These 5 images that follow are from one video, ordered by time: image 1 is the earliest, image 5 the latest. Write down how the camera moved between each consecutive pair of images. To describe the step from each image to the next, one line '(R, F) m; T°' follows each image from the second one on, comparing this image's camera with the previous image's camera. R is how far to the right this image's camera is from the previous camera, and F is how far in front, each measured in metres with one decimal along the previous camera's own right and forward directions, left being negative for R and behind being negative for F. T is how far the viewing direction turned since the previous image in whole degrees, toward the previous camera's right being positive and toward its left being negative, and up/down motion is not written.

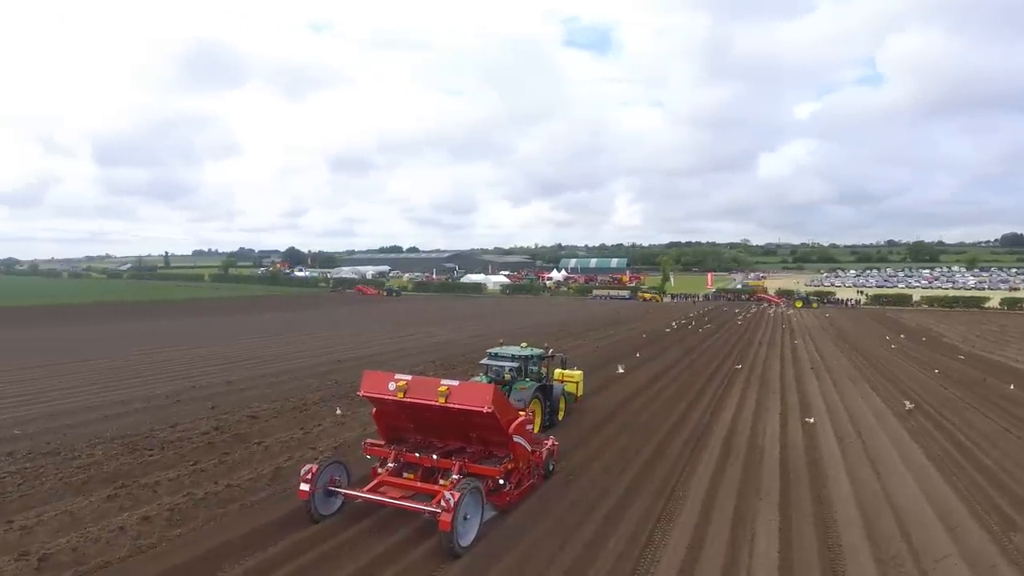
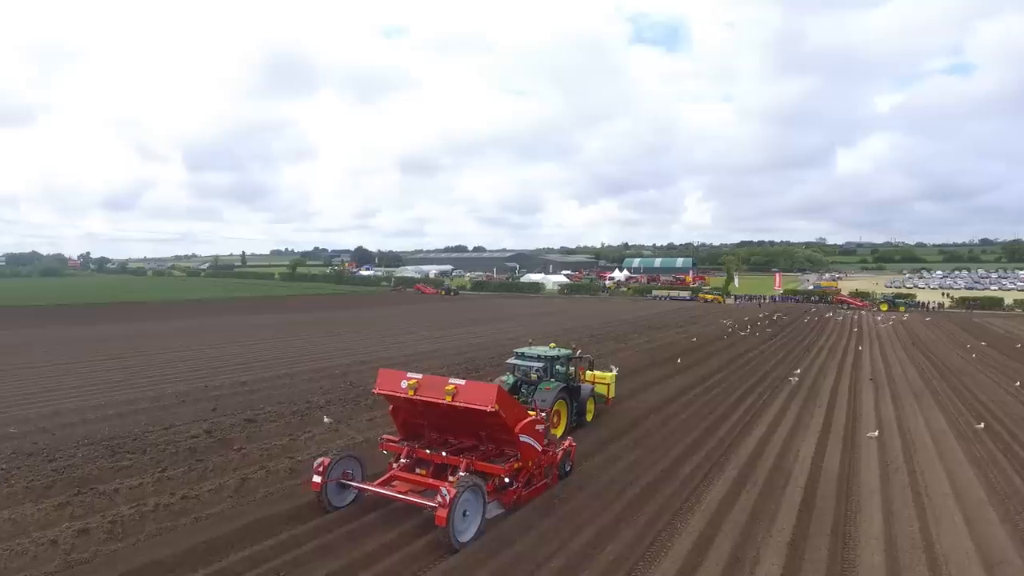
(+0.9, +0.6) m; -6°
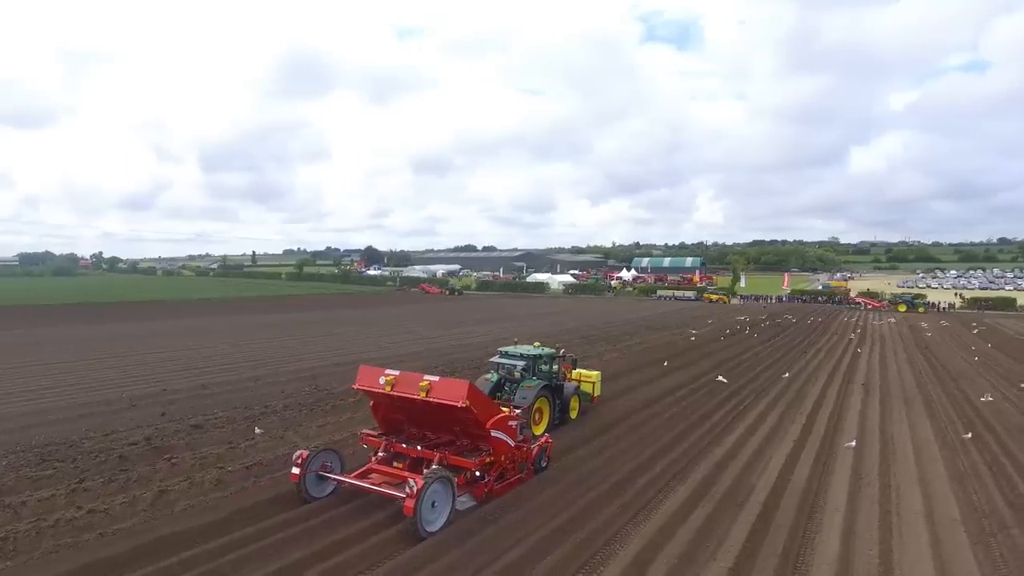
(+0.8, +0.3) m; -1°
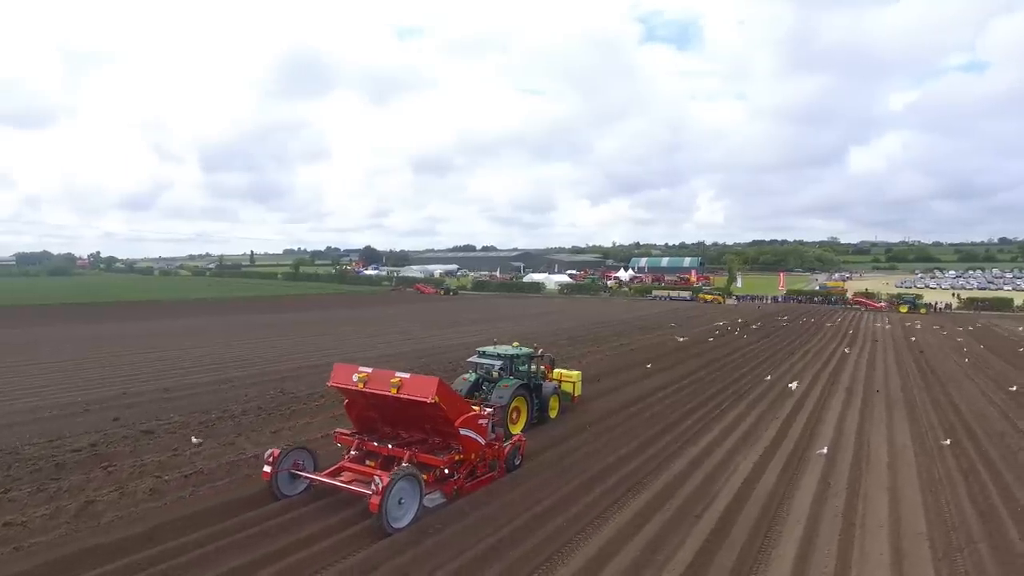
(+0.4, 0.0) m; 0°
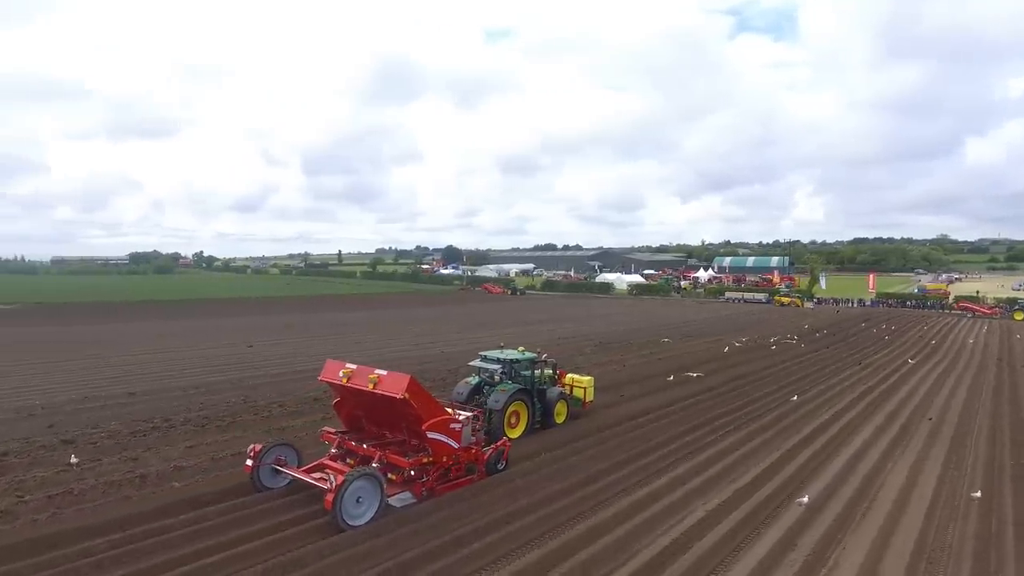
(+1.4, 0.0) m; -7°
